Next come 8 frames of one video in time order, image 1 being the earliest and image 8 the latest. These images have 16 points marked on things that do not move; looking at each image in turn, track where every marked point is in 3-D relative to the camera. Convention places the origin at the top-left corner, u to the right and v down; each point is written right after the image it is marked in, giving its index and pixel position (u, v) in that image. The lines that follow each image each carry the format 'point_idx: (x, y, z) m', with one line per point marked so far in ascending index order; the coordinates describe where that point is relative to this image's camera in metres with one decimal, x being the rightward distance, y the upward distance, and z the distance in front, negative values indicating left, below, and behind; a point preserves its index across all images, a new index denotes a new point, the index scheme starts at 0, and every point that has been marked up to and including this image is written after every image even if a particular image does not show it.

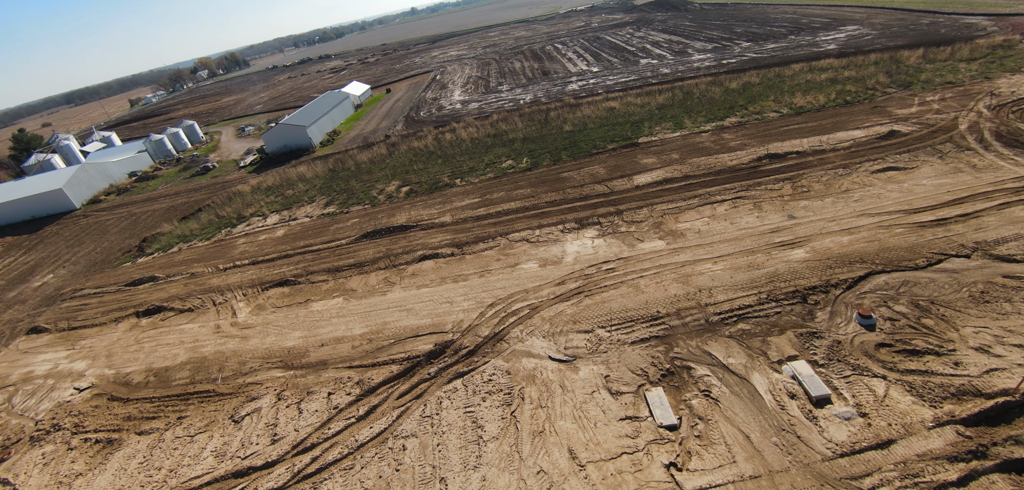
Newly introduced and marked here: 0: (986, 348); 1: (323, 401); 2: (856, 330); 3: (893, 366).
0: (+9.4, -2.0, +7.4) m
1: (-4.5, -3.7, +9.1) m
2: (+7.5, -1.8, +8.2) m
3: (+7.5, -2.4, +7.5) m
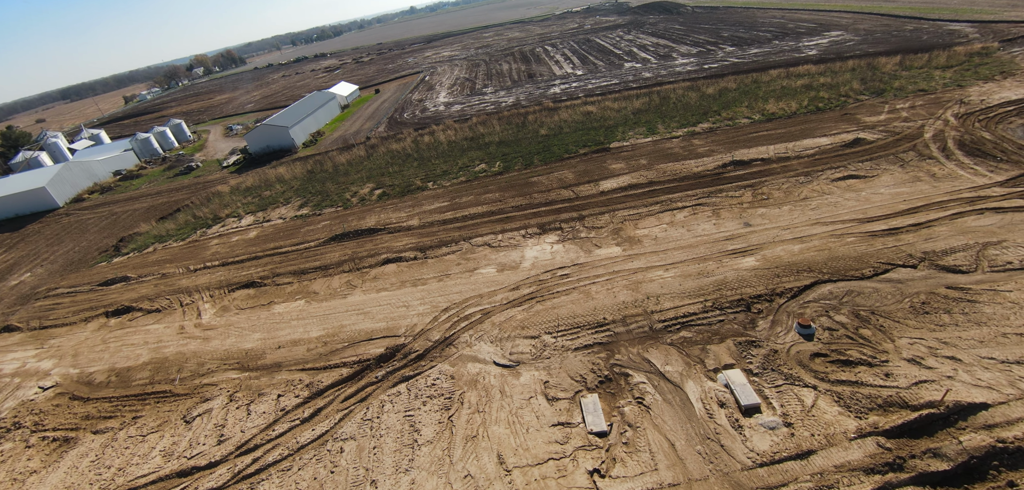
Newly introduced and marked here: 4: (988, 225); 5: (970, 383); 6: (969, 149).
0: (+8.1, -2.3, +7.5) m
1: (-5.8, -3.8, +9.2) m
2: (+6.2, -2.1, +8.3) m
3: (+6.2, -2.6, +7.5) m
4: (+12.9, +0.6, +10.2) m
5: (+8.5, -2.6, +6.9) m
6: (+15.7, +3.3, +13.0) m
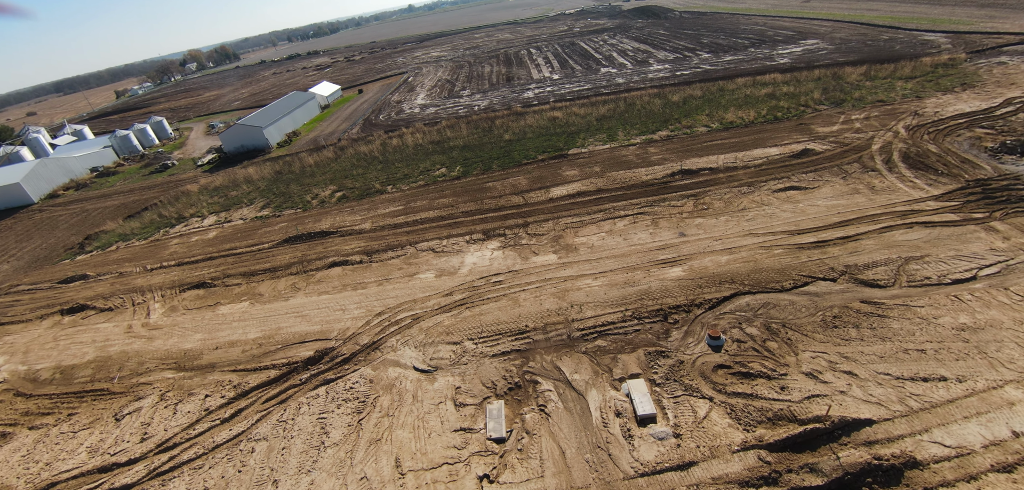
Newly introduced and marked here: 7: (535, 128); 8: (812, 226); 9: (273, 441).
0: (+6.1, -2.6, +7.6) m
1: (-7.8, -3.9, +9.4) m
2: (+4.3, -2.3, +8.4) m
3: (+4.2, -2.9, +7.7) m
4: (+11.0, +0.2, +10.3) m
5: (+6.5, -2.9, +7.0) m
6: (+13.9, +2.9, +13.1) m
7: (+1.2, +6.0, +19.2) m
8: (+8.8, +0.6, +11.2) m
9: (-5.1, -4.2, +8.2) m
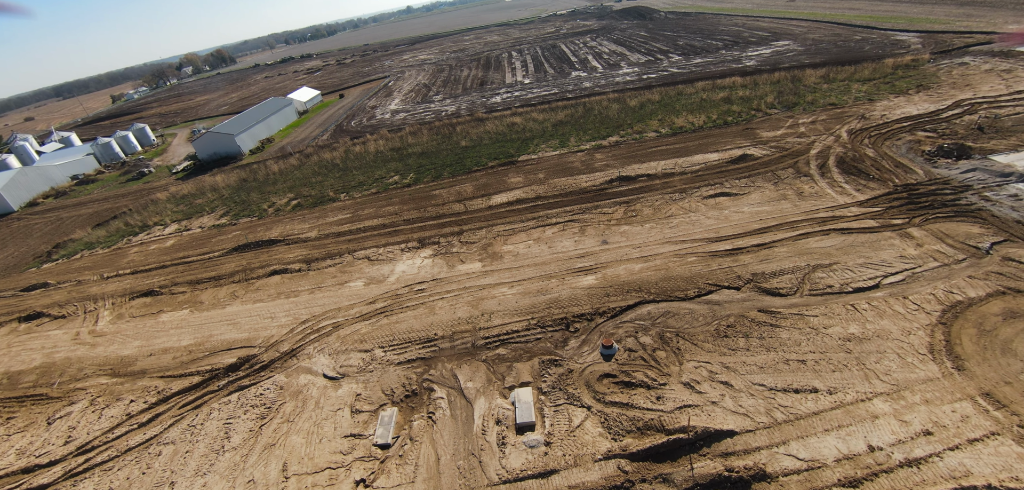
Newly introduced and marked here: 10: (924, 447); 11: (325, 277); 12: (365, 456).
0: (+3.7, -2.8, +7.7) m
1: (-10.1, -4.2, +9.8) m
2: (+1.9, -2.6, +8.6) m
3: (+1.8, -3.2, +7.9) m
4: (+8.6, 0.0, +10.3) m
5: (+4.1, -3.1, +7.2) m
6: (+11.6, +2.7, +13.1) m
7: (-1.0, +5.7, +19.4) m
8: (+6.5, +0.4, +11.2) m
9: (-7.5, -4.5, +8.5) m
10: (+6.8, -3.4, +6.2) m
11: (-6.1, -1.1, +12.4) m
12: (-3.0, -4.3, +7.7) m
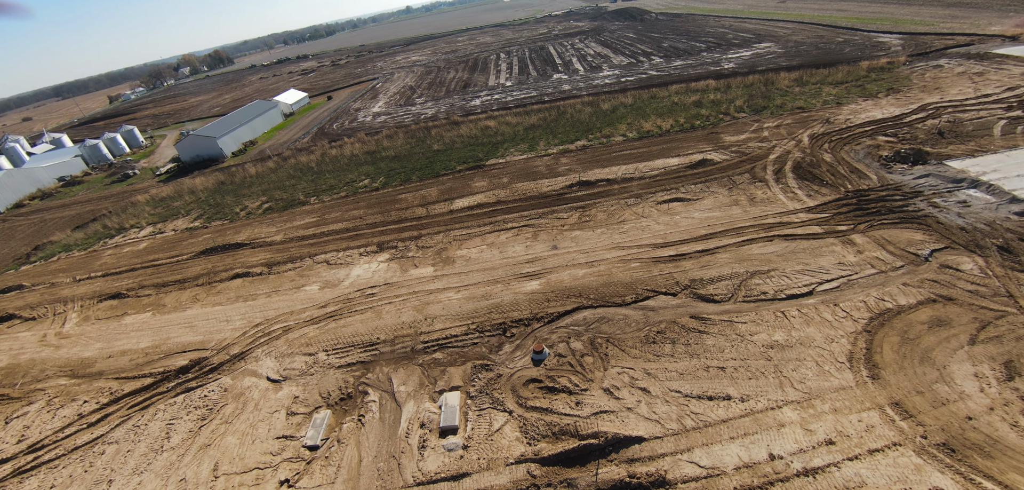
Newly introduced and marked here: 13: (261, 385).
0: (+2.1, -3.0, +7.8) m
1: (-11.7, -4.4, +10.2) m
2: (+0.3, -2.7, +8.7) m
3: (+0.3, -3.3, +8.0) m
4: (+7.1, -0.2, +10.4) m
5: (+2.5, -3.3, +7.3) m
6: (+10.0, +2.5, +13.1) m
7: (-2.4, +5.6, +19.6) m
8: (+5.0, +0.2, +11.3) m
9: (-9.1, -4.7, +8.8) m
10: (+5.1, -3.5, +6.3) m
11: (-7.7, -1.2, +12.7) m
12: (-4.6, -4.4, +7.9) m
13: (-6.3, -3.5, +9.5) m
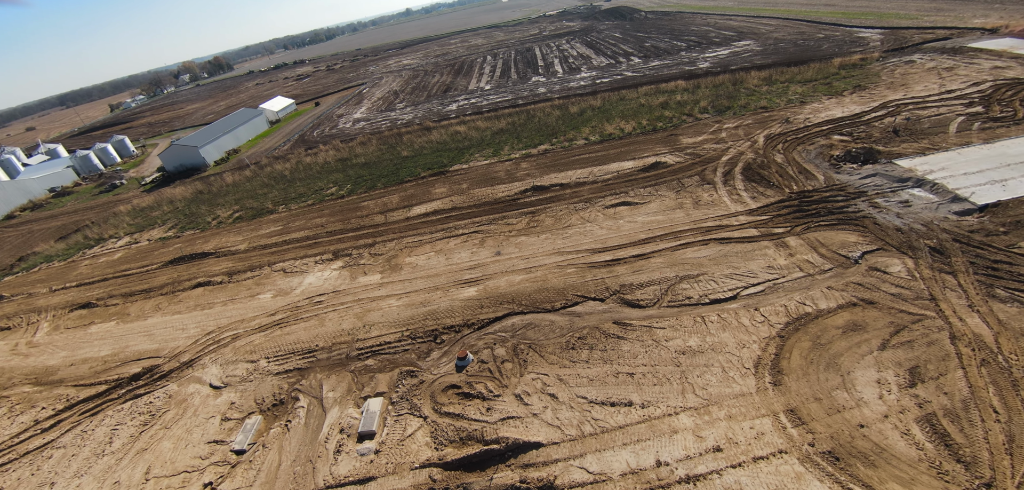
0: (+0.3, -3.2, +8.0) m
1: (-13.5, -4.7, +10.7) m
2: (-1.5, -3.0, +8.9) m
3: (-1.6, -3.5, +8.2) m
4: (+5.2, -0.3, +10.4) m
5: (+0.7, -3.5, +7.4) m
6: (+8.3, +2.4, +13.0) m
7: (-4.1, +5.3, +19.9) m
8: (+3.2, 0.0, +11.4) m
9: (-10.9, -5.0, +9.3) m
10: (+3.3, -3.7, +6.4) m
11: (-9.4, -1.5, +13.1) m
12: (-6.4, -4.7, +8.3) m
13: (-8.1, -3.8, +9.9) m
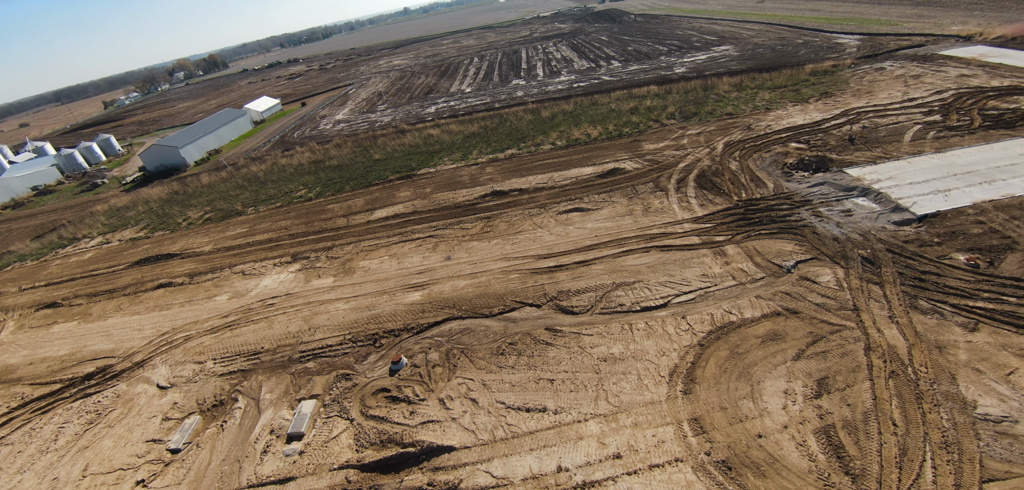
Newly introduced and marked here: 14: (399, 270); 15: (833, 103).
0: (-1.4, -3.4, +8.2) m
1: (-15.1, -4.8, +11.0) m
2: (-3.2, -3.1, +9.1) m
3: (-3.2, -3.7, +8.4) m
4: (+3.6, -0.5, +10.6) m
5: (-1.0, -3.6, +7.6) m
6: (+6.7, +2.2, +13.2) m
7: (-5.6, +5.2, +20.1) m
8: (+1.6, -0.1, +11.6) m
9: (-12.5, -5.1, +9.6) m
10: (+1.6, -3.9, +6.5) m
11: (-11.0, -1.6, +13.3) m
12: (-8.1, -4.8, +8.5) m
13: (-9.7, -3.9, +10.2) m
14: (-3.6, -0.8, +12.2) m
15: (+13.9, +6.2, +16.4) m
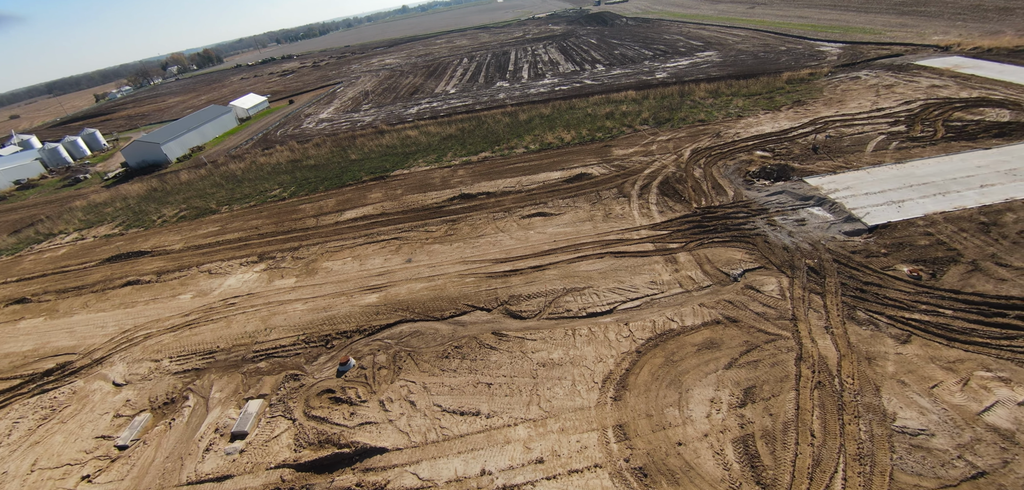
0: (-2.7, -3.5, +8.3) m
1: (-16.5, -4.7, +11.1) m
2: (-4.5, -3.2, +9.3) m
3: (-4.6, -3.8, +8.6) m
4: (+2.3, -0.7, +10.7) m
5: (-2.3, -3.8, +7.8) m
6: (+5.4, +2.0, +13.3) m
7: (-6.8, +5.2, +20.2) m
8: (+0.3, -0.3, +11.7) m
9: (-13.9, -5.0, +9.7) m
10: (+0.3, -4.0, +6.7) m
11: (-12.3, -1.5, +13.5) m
12: (-9.4, -4.8, +8.7) m
13: (-11.1, -3.9, +10.3) m
14: (-4.9, -0.9, +12.3) m
15: (+12.7, +5.8, +16.5) m
